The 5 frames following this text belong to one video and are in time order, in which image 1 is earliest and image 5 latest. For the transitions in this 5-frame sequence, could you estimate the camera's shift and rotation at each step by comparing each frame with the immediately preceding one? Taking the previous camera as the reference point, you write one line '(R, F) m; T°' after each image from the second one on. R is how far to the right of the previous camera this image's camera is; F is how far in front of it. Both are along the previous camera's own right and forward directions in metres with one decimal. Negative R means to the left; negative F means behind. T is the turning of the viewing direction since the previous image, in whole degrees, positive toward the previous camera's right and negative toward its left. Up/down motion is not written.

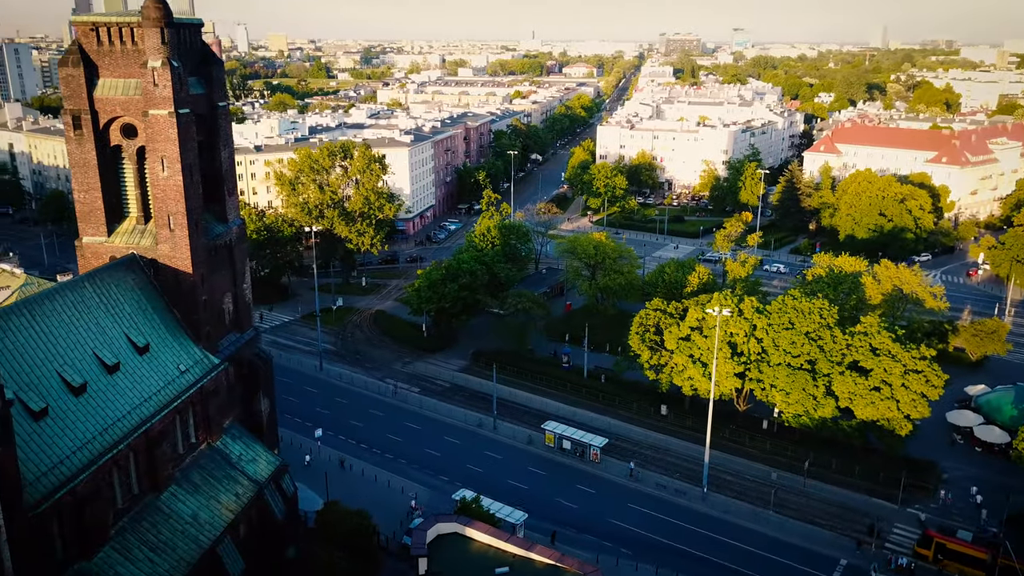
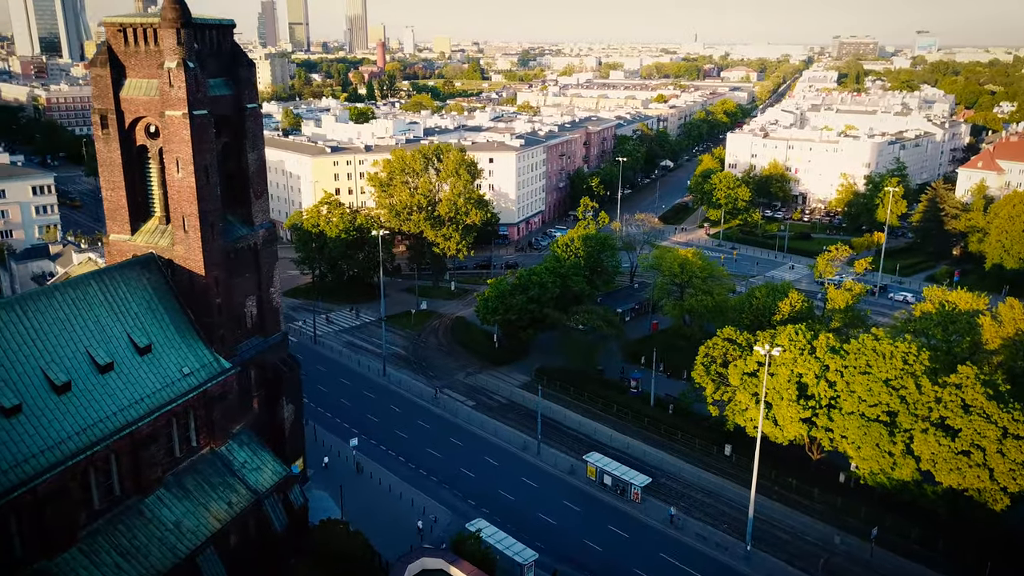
(+5.7, +3.4) m; -11°
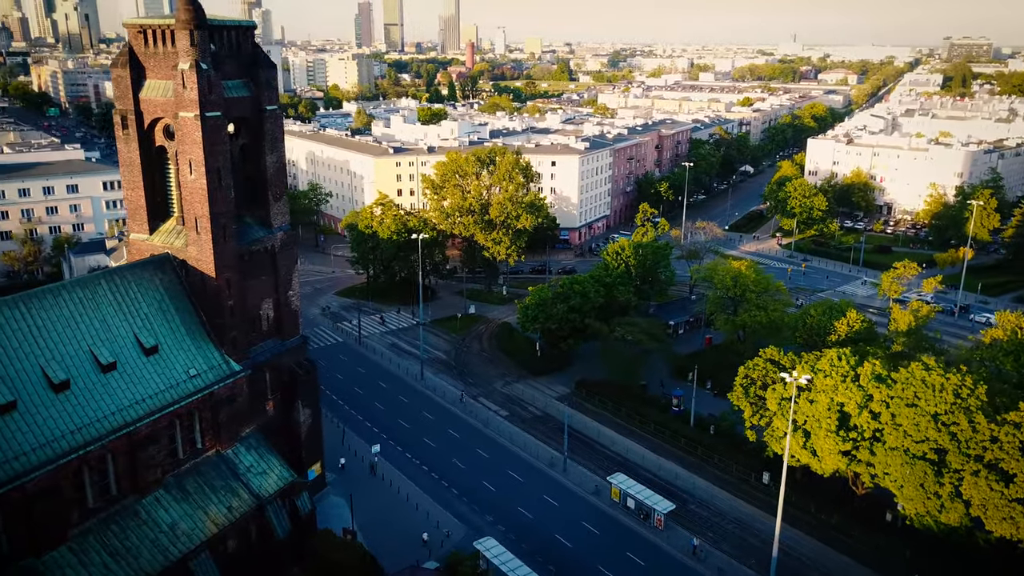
(+3.2, +1.7) m; -6°
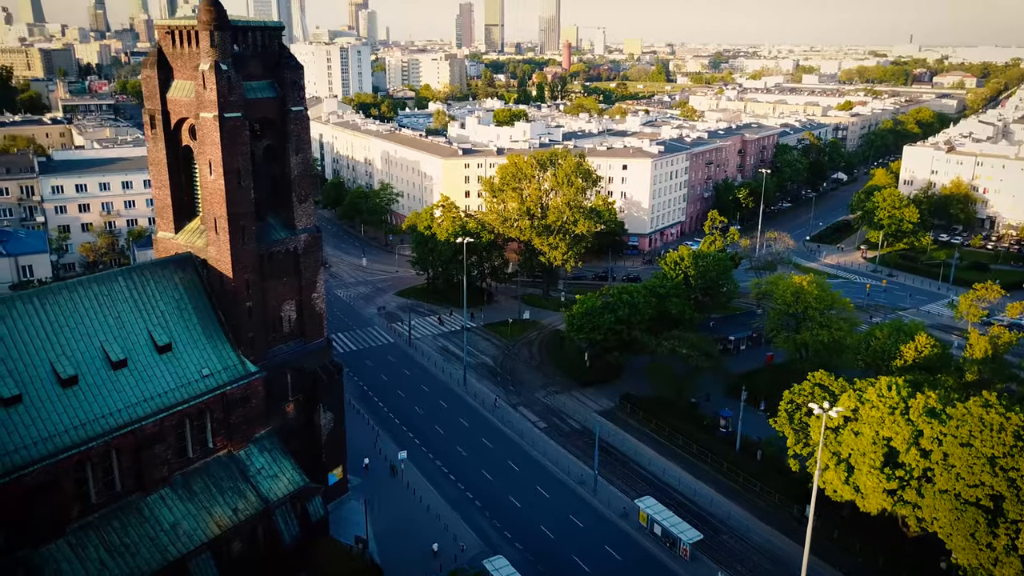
(+3.3, +1.7) m; -7°
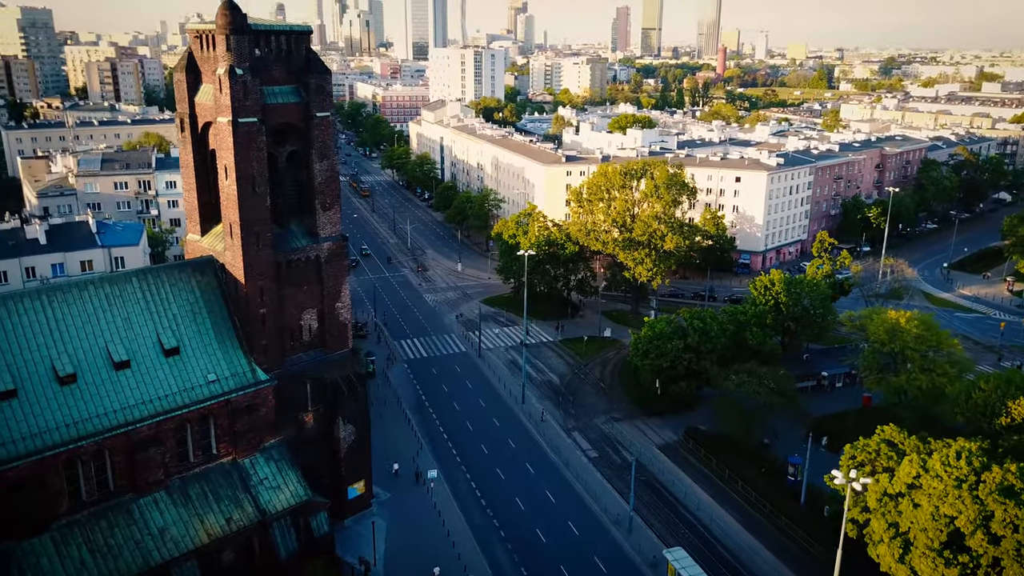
(+5.5, +3.1) m; -10°
